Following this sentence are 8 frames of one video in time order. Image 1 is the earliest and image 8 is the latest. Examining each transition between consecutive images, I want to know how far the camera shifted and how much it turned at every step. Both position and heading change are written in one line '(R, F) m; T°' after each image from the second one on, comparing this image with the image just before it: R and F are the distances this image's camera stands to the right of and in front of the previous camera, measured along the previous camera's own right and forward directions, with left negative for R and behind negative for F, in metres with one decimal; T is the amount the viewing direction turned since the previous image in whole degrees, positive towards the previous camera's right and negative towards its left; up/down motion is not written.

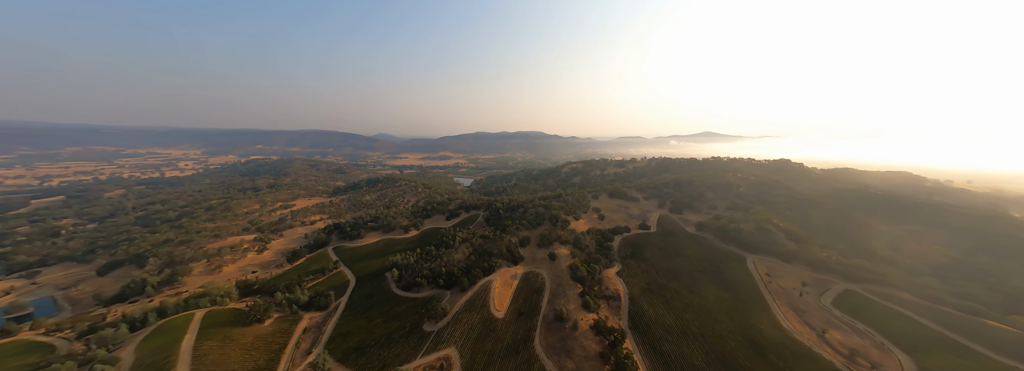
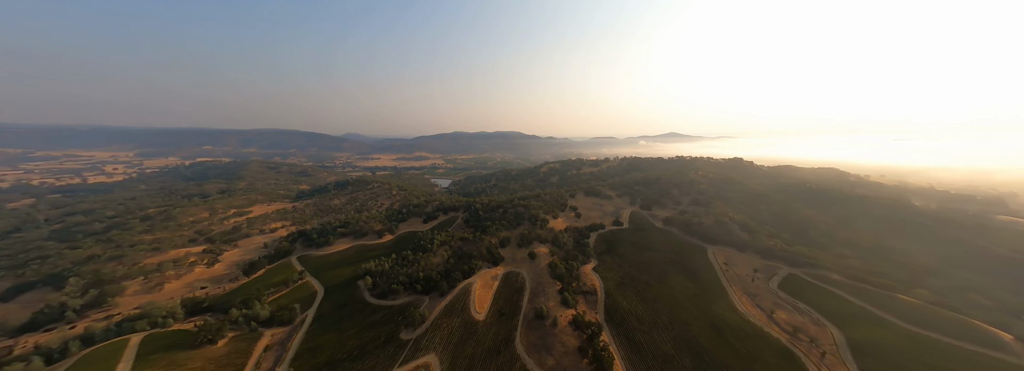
(+0.8, 0.0) m; +5°
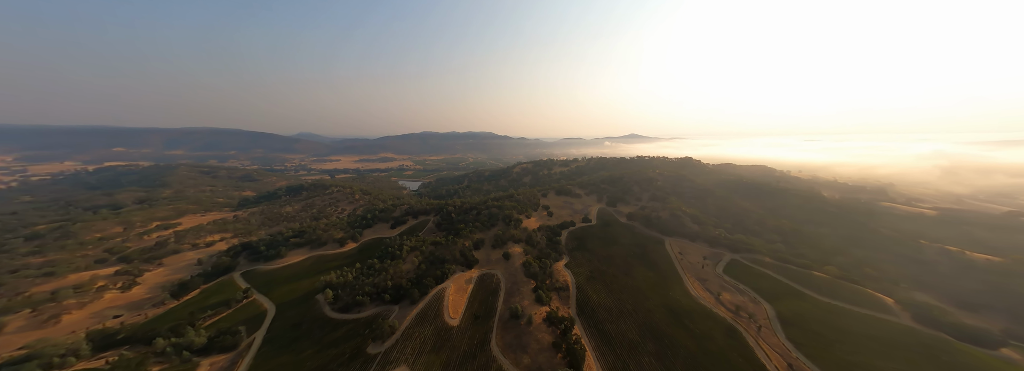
(+0.9, 0.0) m; +6°
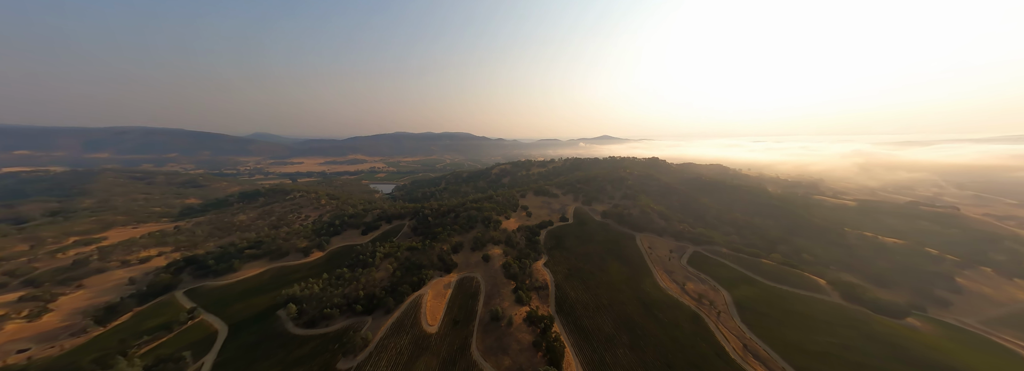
(+0.8, 0.0) m; +5°
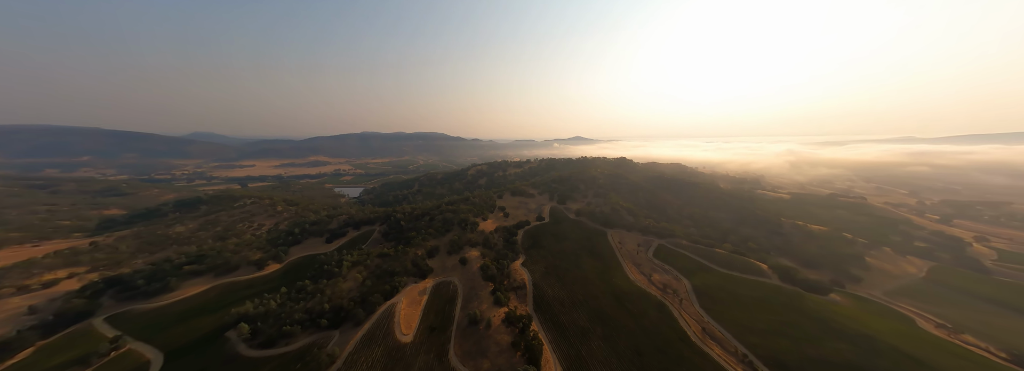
(+0.8, -0.1) m; +6°
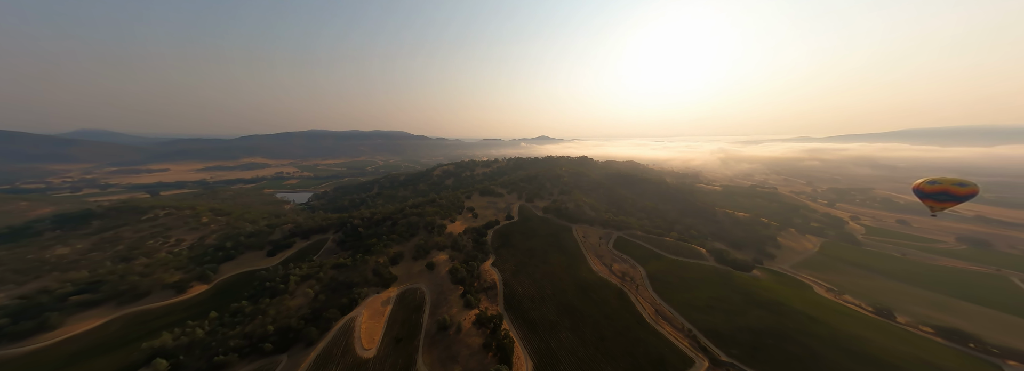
(+0.9, -0.1) m; +8°
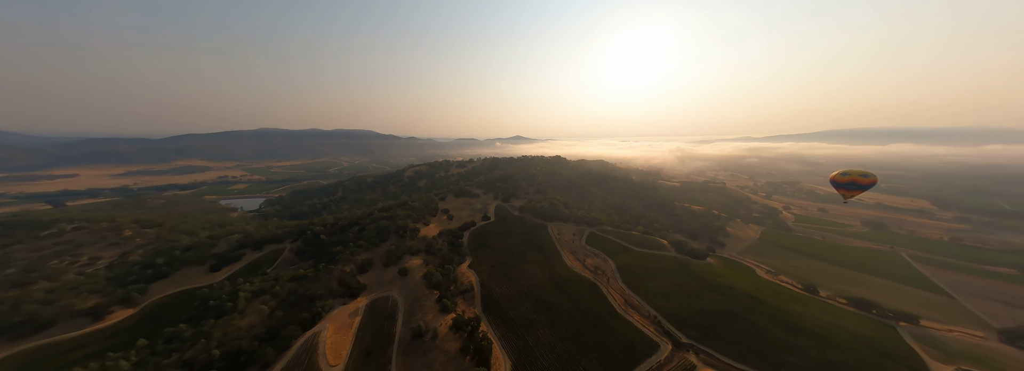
(+0.7, -0.1) m; +6°
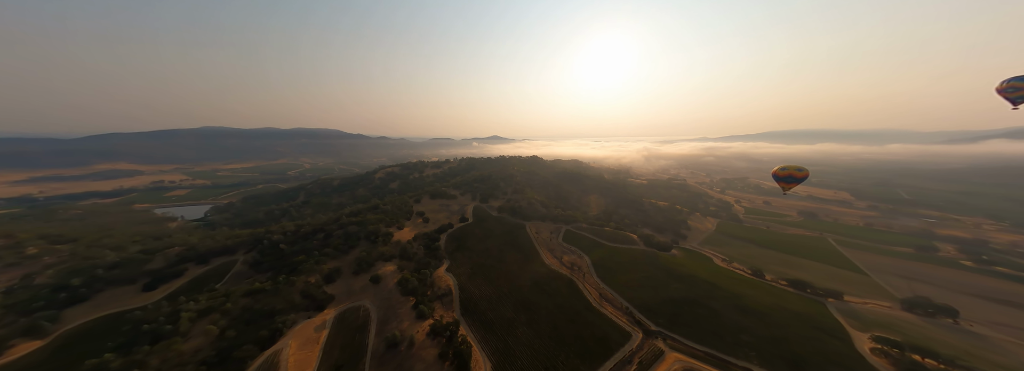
(+0.7, -0.1) m; +5°
